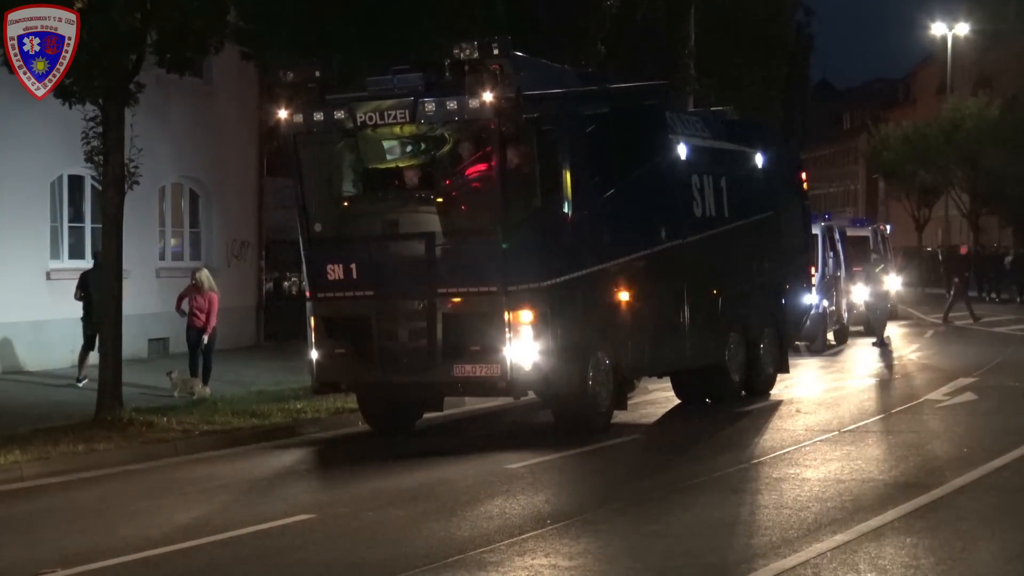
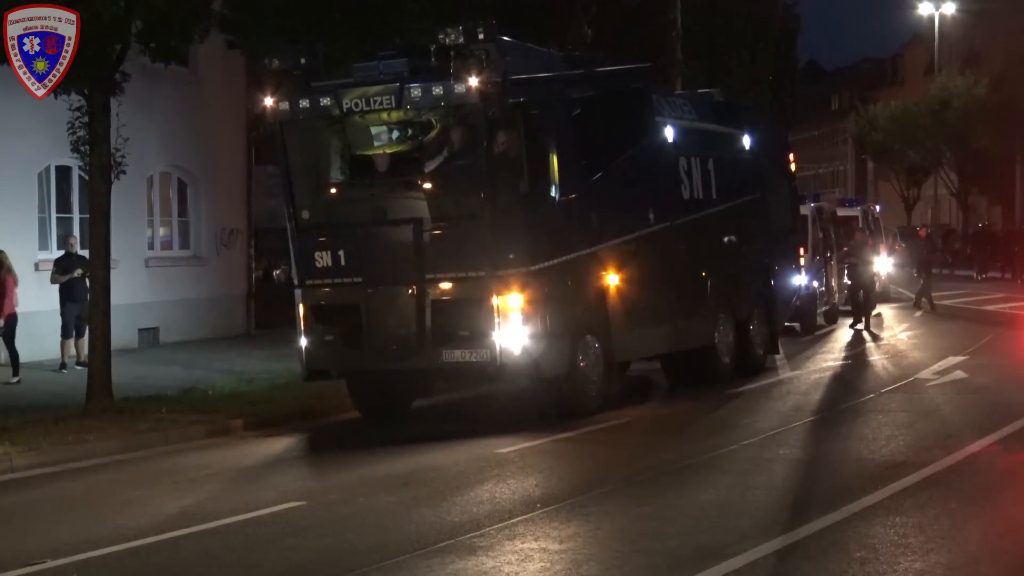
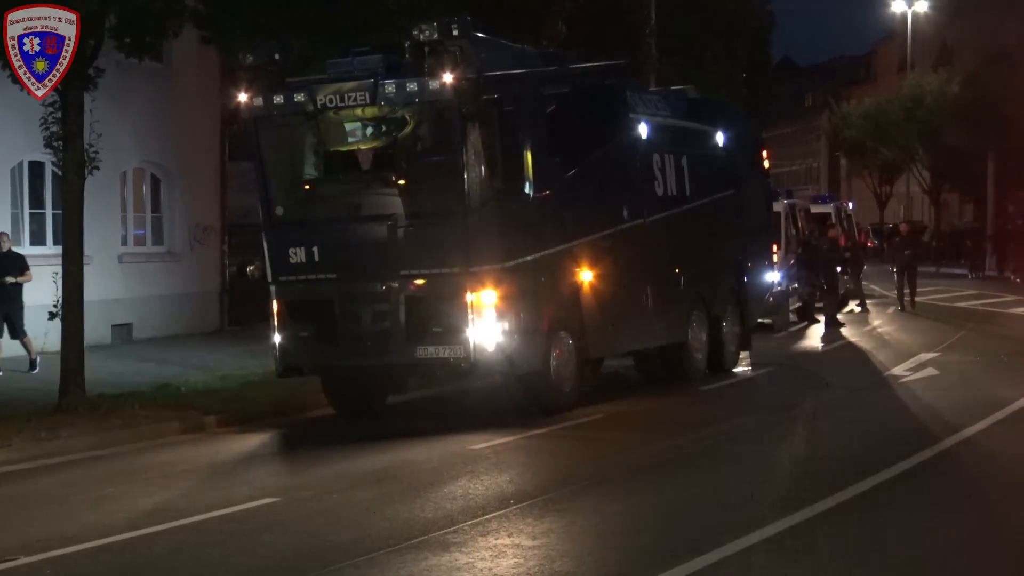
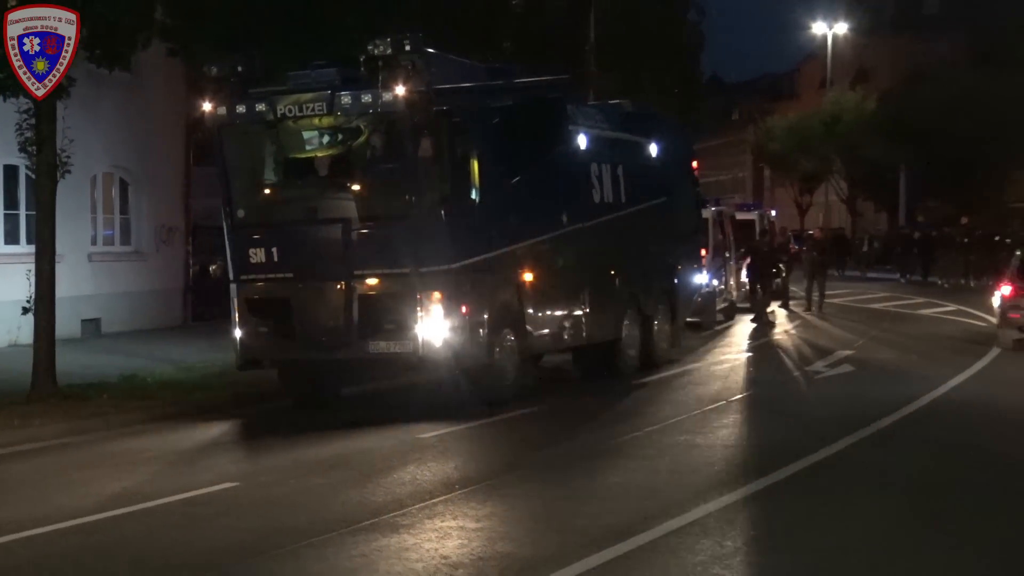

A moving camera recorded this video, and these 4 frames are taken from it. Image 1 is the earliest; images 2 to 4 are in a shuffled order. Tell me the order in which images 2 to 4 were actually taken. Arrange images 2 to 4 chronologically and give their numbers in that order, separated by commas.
2, 3, 4
